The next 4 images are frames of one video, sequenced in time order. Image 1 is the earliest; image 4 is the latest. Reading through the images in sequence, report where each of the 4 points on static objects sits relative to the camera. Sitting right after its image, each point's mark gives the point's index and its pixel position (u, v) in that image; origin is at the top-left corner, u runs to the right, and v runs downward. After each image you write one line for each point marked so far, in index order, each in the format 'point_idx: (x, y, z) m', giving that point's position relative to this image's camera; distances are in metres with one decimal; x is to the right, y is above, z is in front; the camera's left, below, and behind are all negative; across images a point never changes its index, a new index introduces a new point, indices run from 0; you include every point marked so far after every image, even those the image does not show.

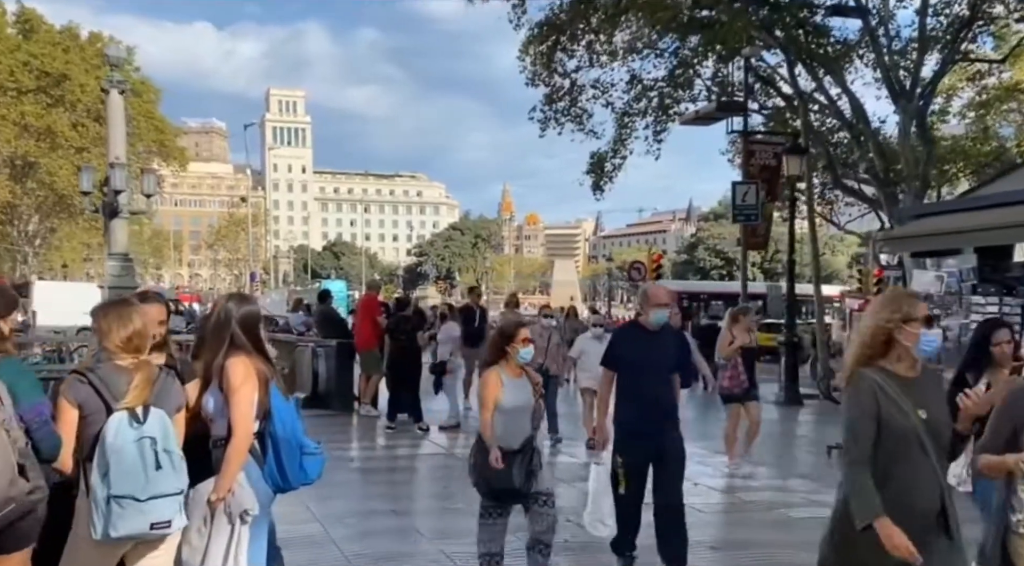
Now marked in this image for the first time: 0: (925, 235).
0: (+4.3, +0.5, +12.0) m
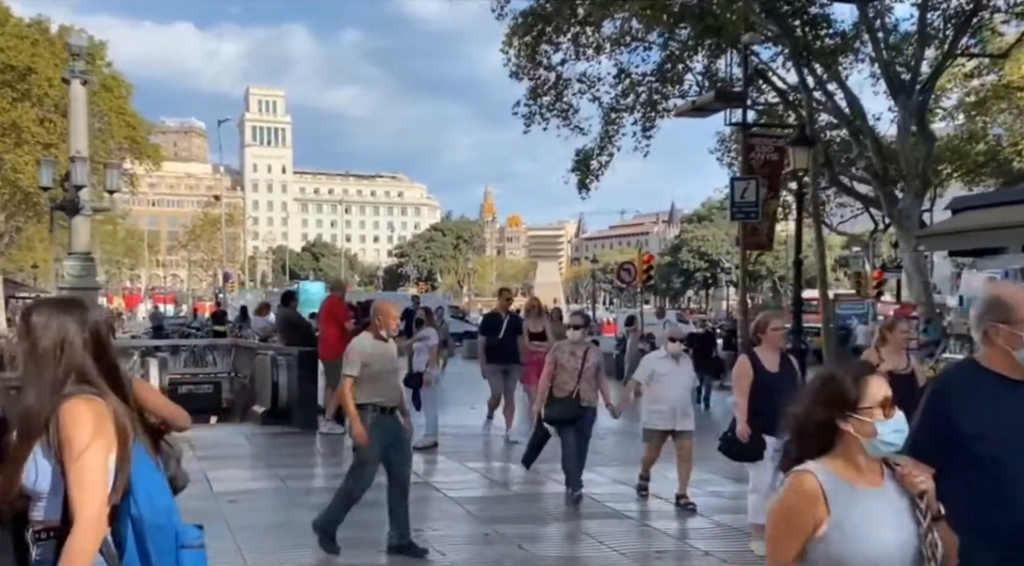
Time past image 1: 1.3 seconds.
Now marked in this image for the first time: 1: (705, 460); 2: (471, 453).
0: (+4.1, +0.5, +10.6) m
1: (+2.1, -1.9, +12.5) m
2: (-0.4, -1.7, +11.3) m
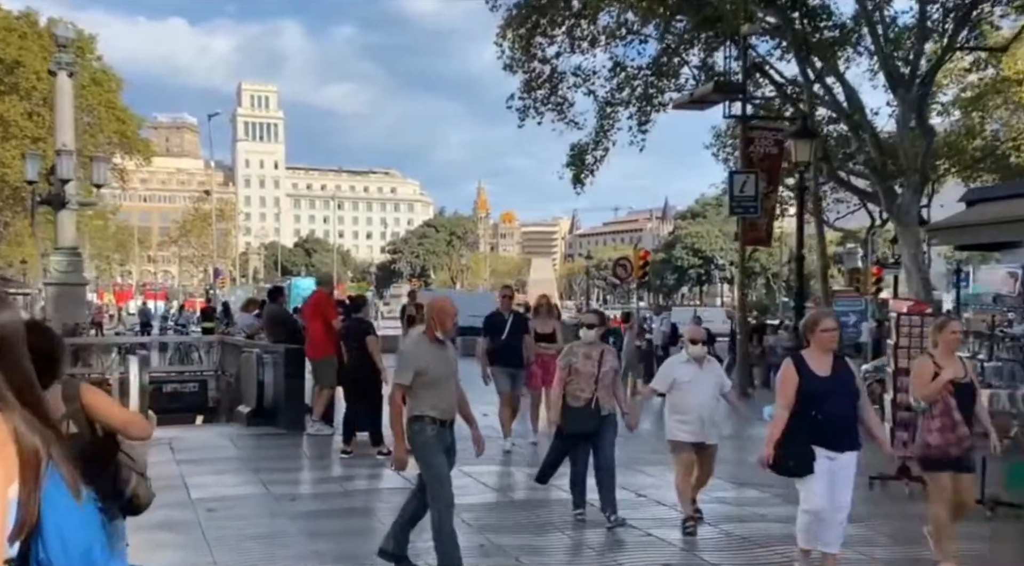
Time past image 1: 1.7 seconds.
0: (+4.1, +0.5, +10.2) m
1: (+2.1, -1.9, +12.1) m
2: (-0.4, -1.6, +10.9) m
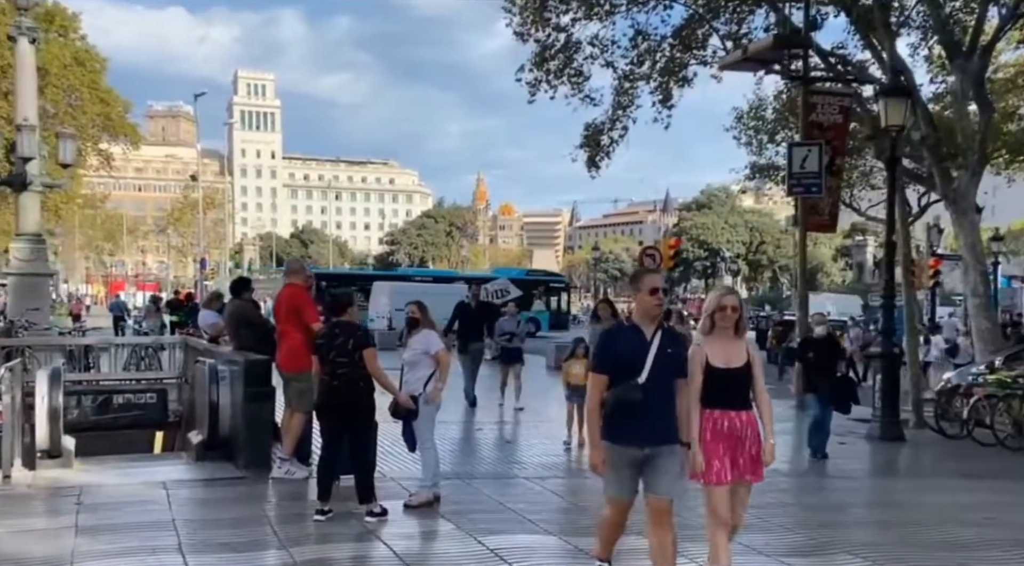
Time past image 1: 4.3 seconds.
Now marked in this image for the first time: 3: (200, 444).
0: (+4.4, +0.6, +7.1) m
1: (+2.4, -1.8, +9.1) m
2: (-0.2, -1.5, +7.9) m
3: (-2.6, -1.3, +9.6) m
